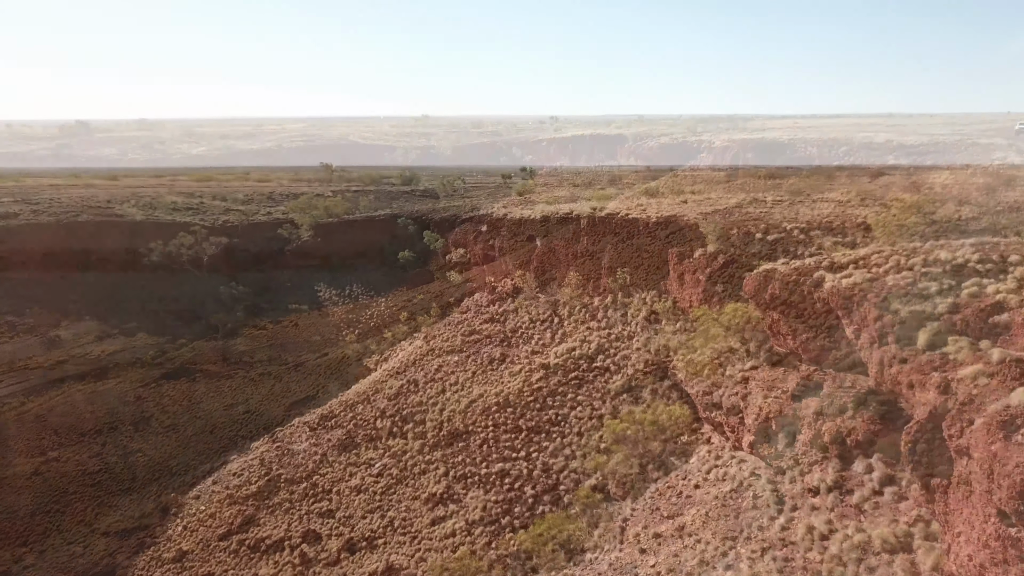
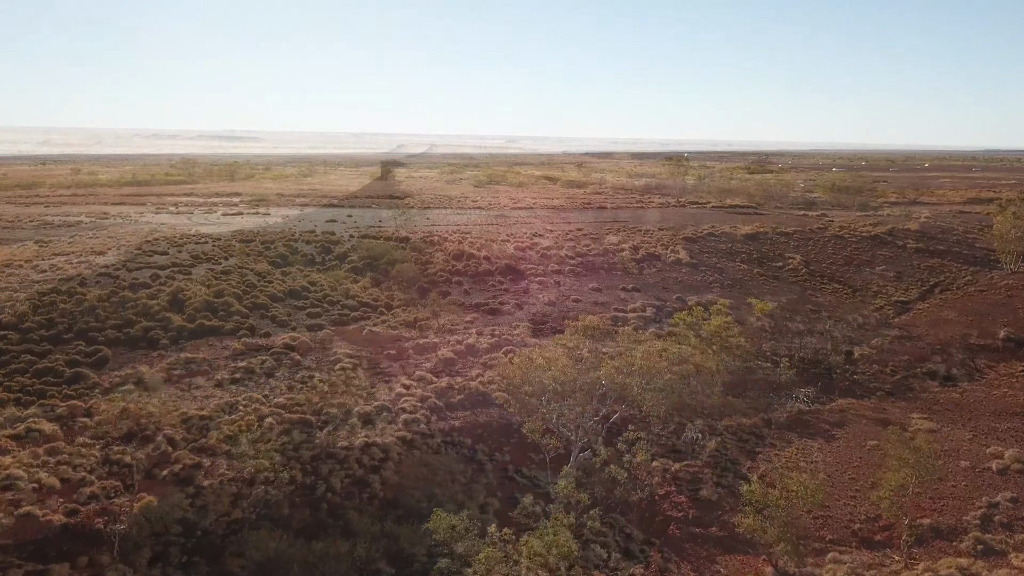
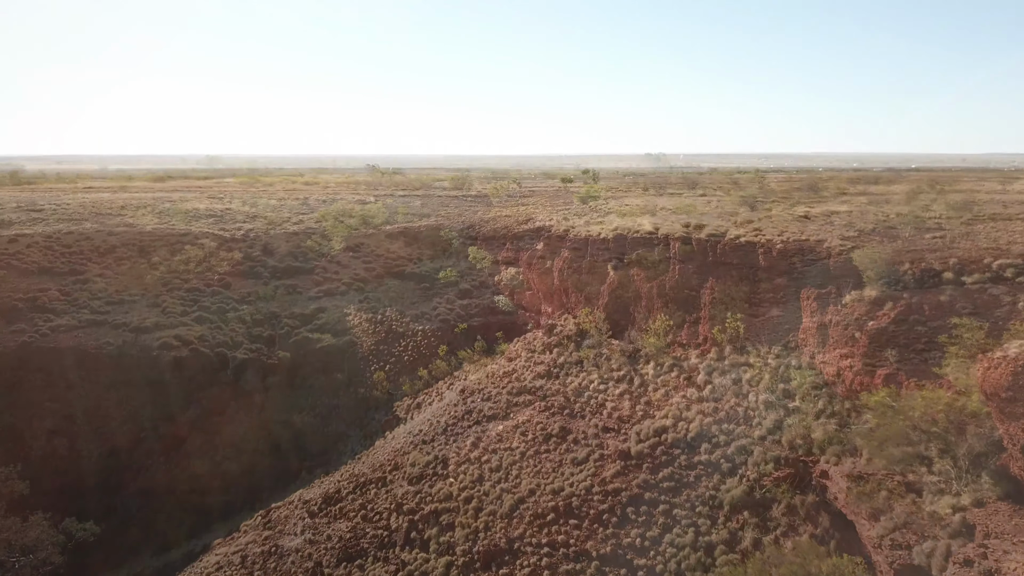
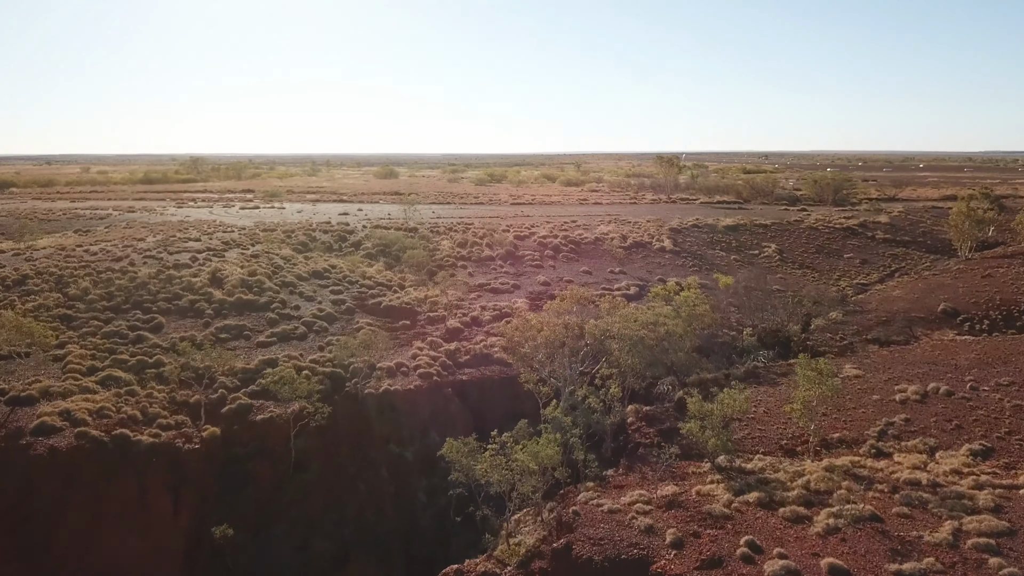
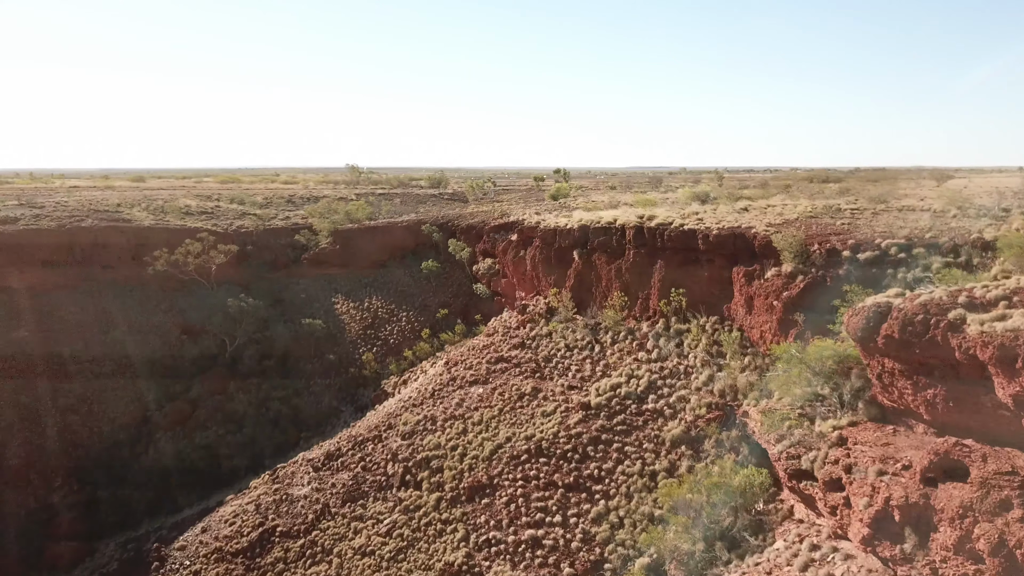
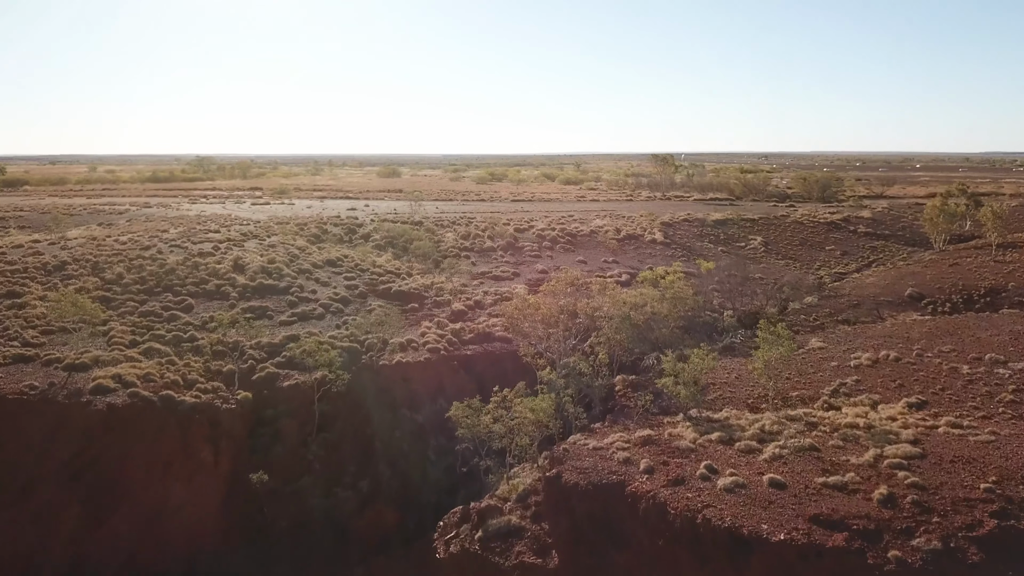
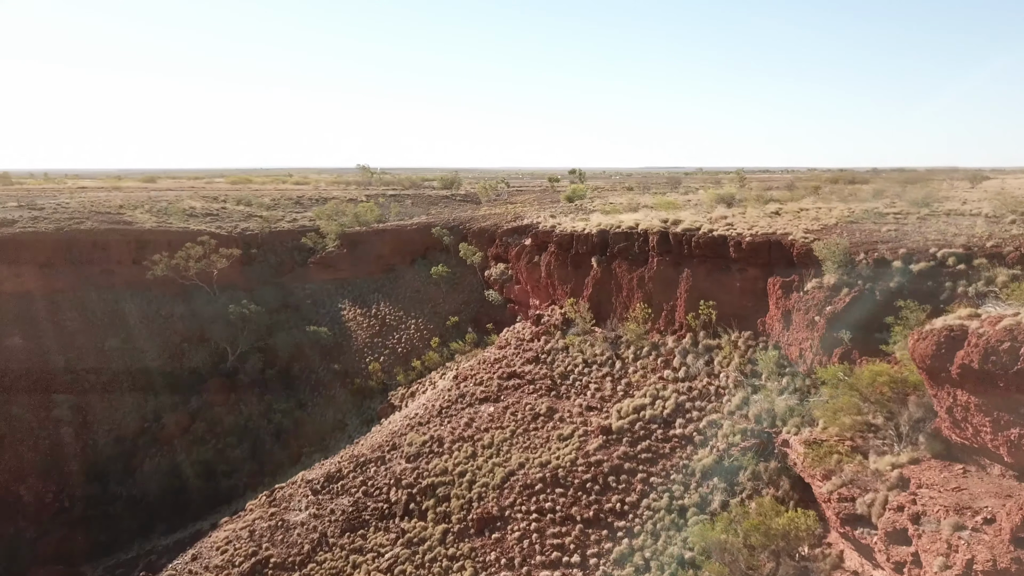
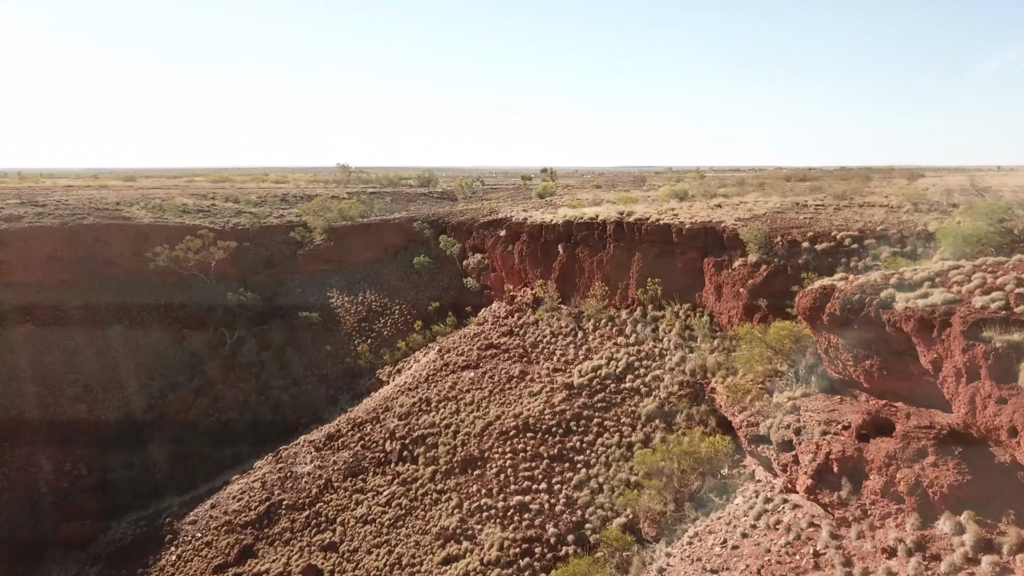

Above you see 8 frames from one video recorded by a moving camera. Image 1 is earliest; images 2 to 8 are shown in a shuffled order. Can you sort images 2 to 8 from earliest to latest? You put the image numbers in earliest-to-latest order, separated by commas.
8, 5, 7, 3, 6, 4, 2
